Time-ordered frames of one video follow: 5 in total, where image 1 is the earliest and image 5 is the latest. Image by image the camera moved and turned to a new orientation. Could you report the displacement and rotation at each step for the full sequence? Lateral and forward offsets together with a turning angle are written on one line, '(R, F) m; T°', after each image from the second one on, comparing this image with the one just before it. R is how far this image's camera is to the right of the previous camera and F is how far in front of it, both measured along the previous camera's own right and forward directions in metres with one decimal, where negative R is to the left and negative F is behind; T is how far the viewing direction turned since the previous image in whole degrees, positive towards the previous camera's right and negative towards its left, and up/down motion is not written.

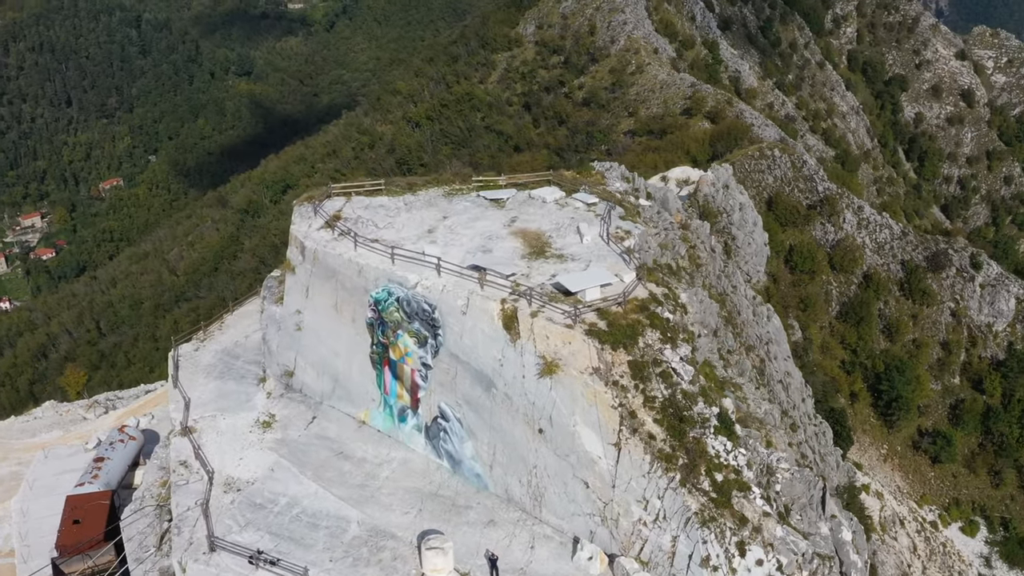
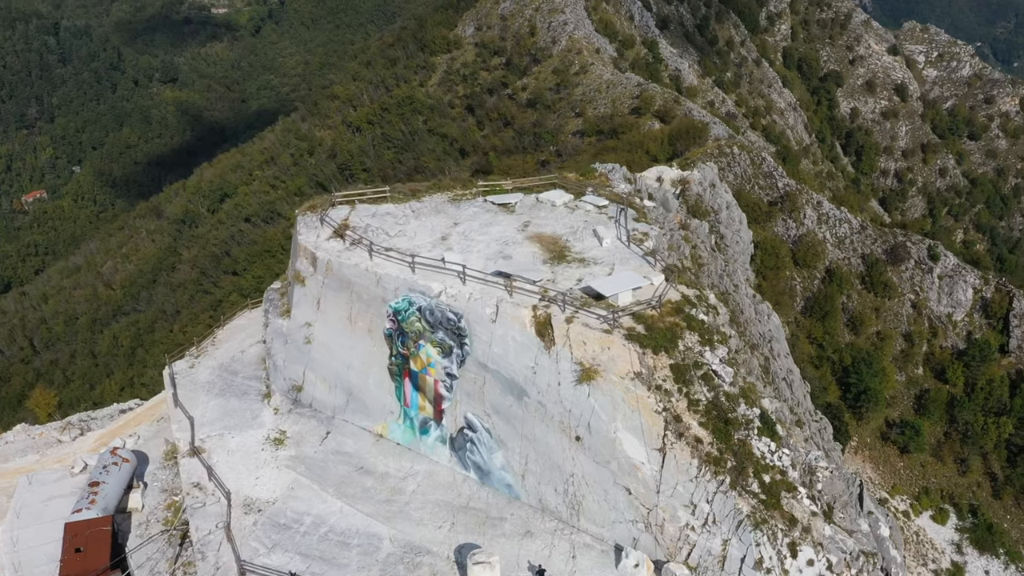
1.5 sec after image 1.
(-1.6, +0.4) m; +3°
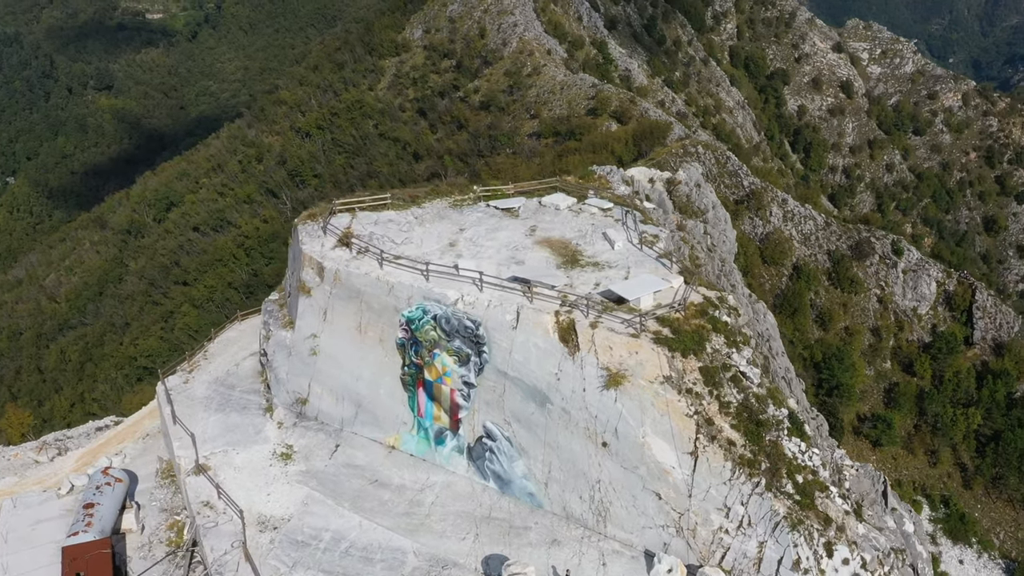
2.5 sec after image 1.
(-1.2, +0.2) m; +2°
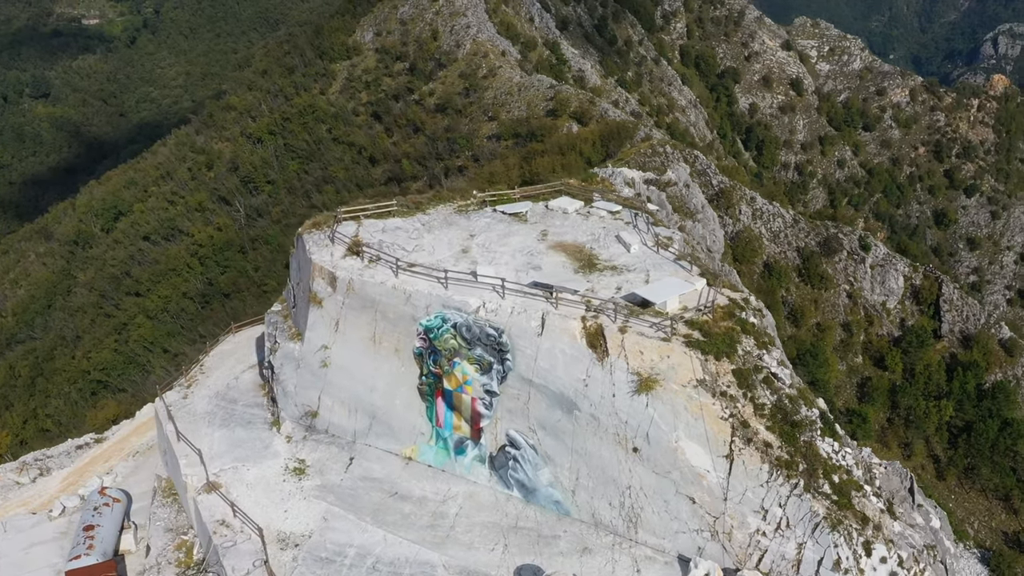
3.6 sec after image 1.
(-1.2, +0.2) m; +2°
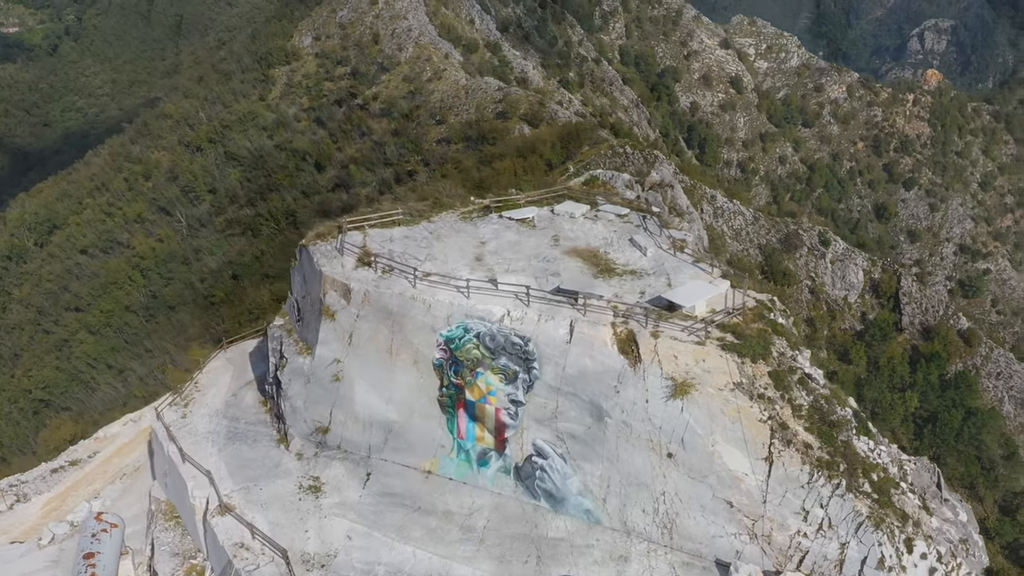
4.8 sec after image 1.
(-1.5, +0.2) m; +2°
